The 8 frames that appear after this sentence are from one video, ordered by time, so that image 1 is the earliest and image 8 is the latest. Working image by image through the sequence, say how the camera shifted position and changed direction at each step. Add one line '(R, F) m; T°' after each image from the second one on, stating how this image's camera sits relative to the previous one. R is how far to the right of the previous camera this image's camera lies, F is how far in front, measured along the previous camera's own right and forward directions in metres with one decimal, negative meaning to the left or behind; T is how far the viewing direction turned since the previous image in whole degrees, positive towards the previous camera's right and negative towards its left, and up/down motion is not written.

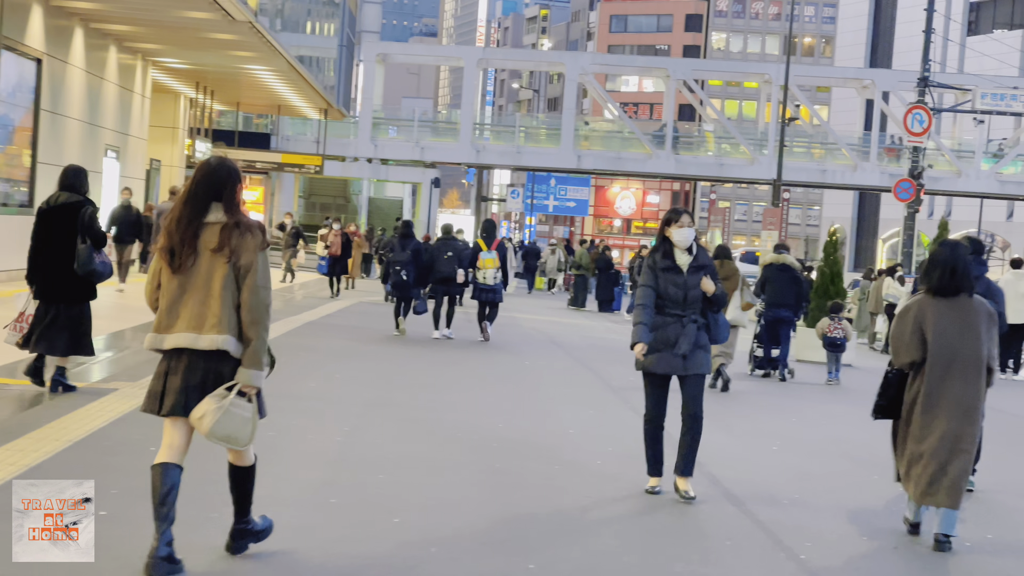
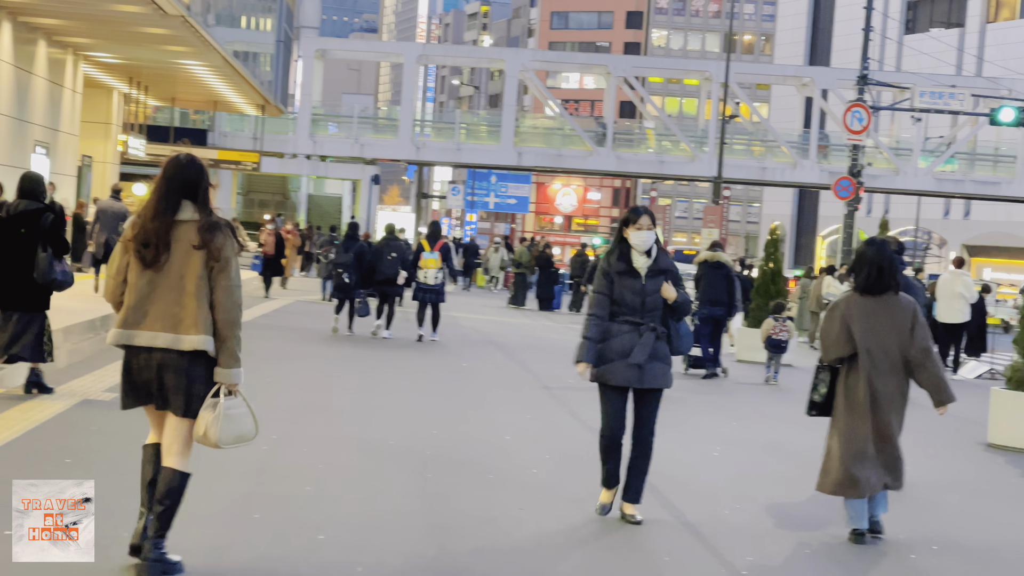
(0.0, +0.2) m; +2°
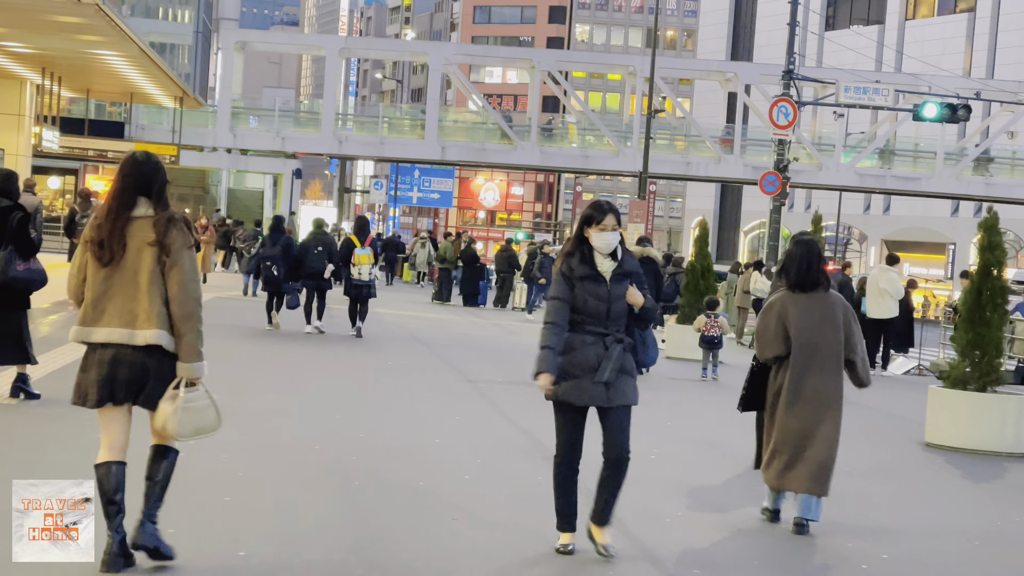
(0.0, +0.3) m; +3°
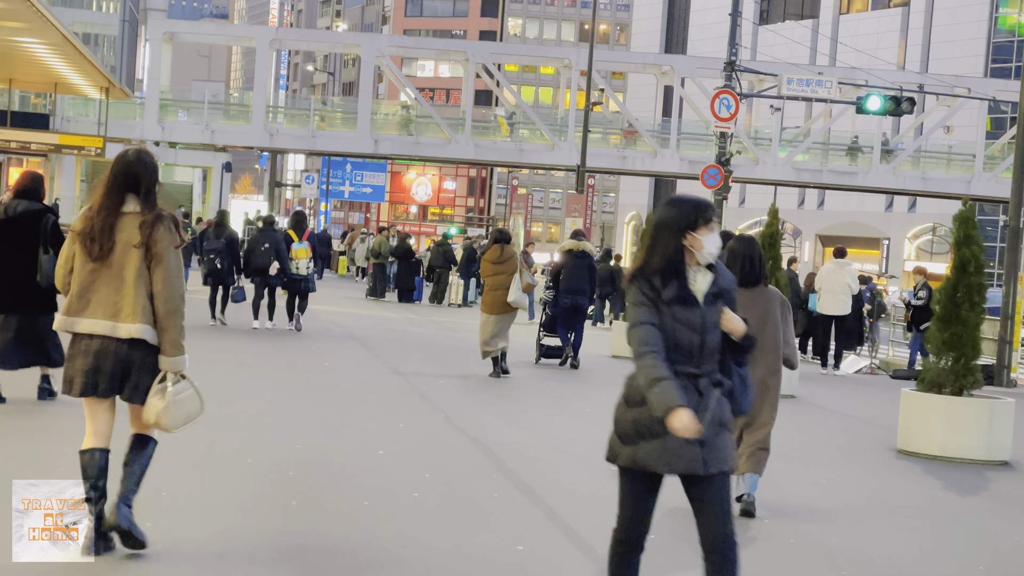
(-0.1, +0.6) m; +2°
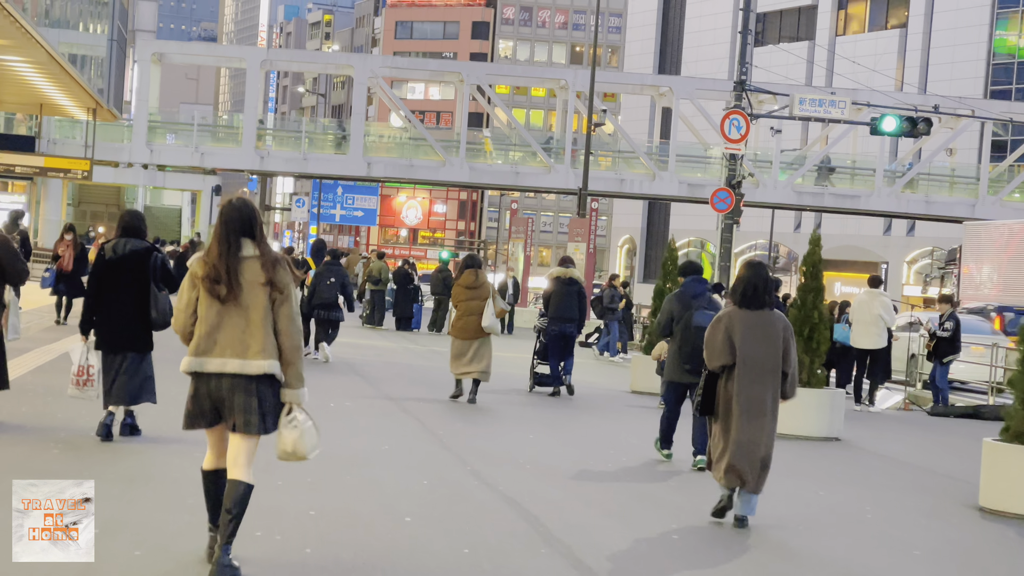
(-0.2, +0.9) m; 0°
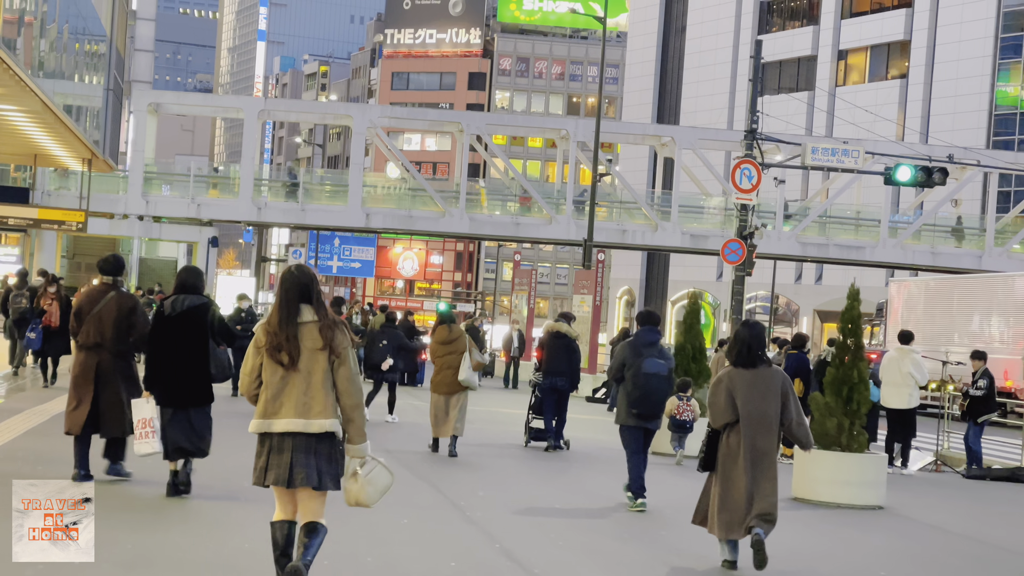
(-0.2, +0.6) m; 0°
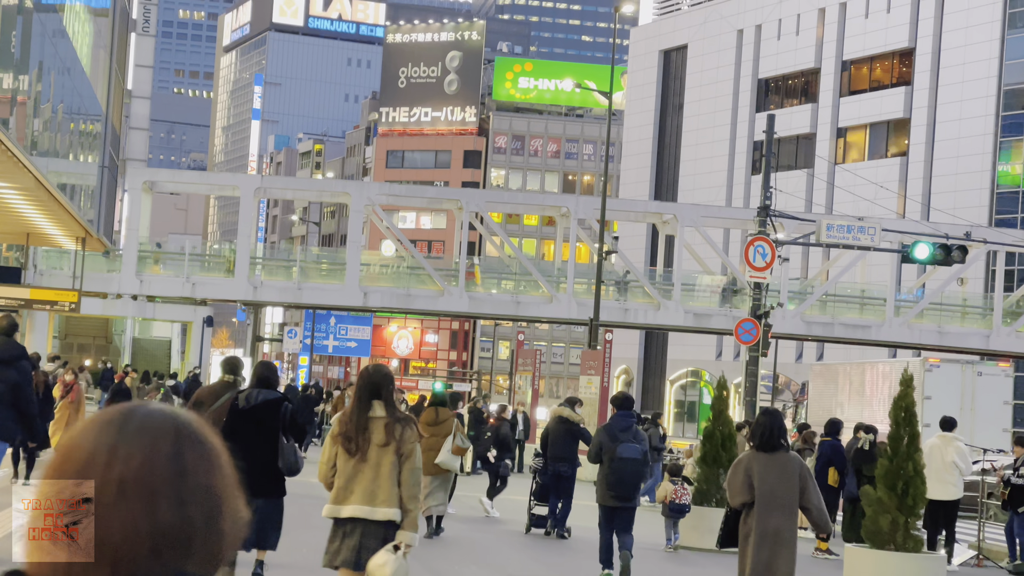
(-0.2, +0.7) m; 0°
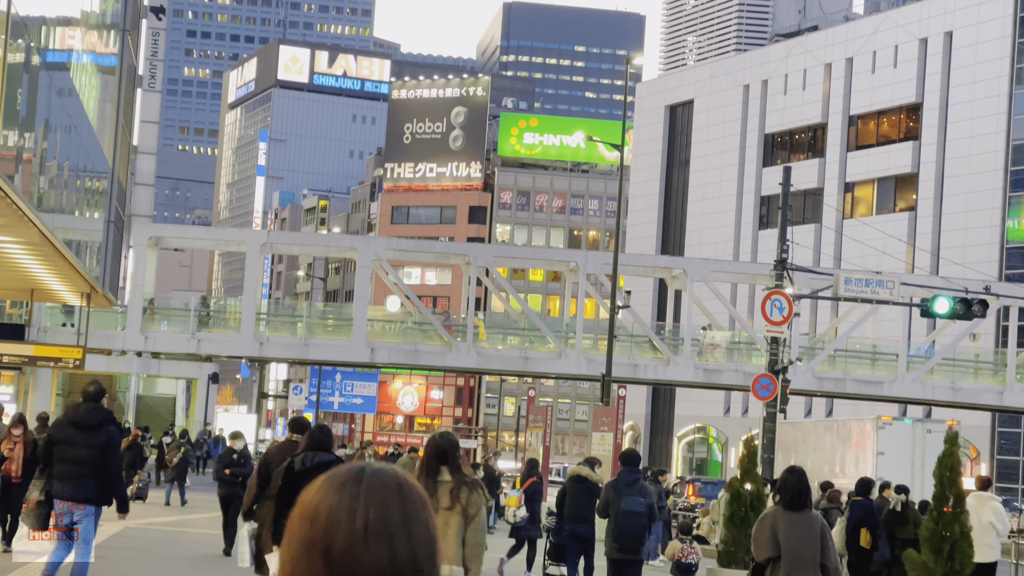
(-0.1, +0.4) m; 0°
